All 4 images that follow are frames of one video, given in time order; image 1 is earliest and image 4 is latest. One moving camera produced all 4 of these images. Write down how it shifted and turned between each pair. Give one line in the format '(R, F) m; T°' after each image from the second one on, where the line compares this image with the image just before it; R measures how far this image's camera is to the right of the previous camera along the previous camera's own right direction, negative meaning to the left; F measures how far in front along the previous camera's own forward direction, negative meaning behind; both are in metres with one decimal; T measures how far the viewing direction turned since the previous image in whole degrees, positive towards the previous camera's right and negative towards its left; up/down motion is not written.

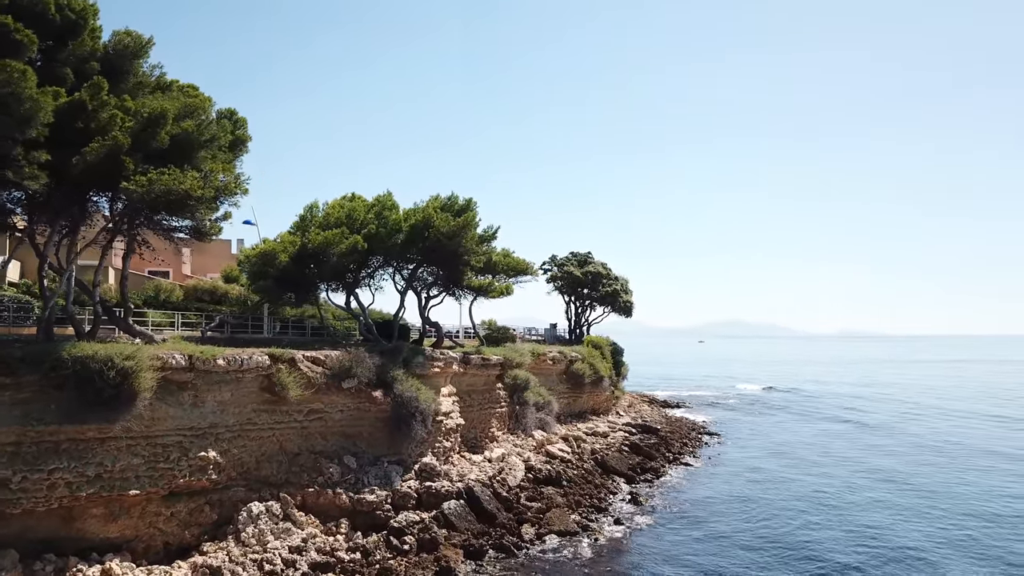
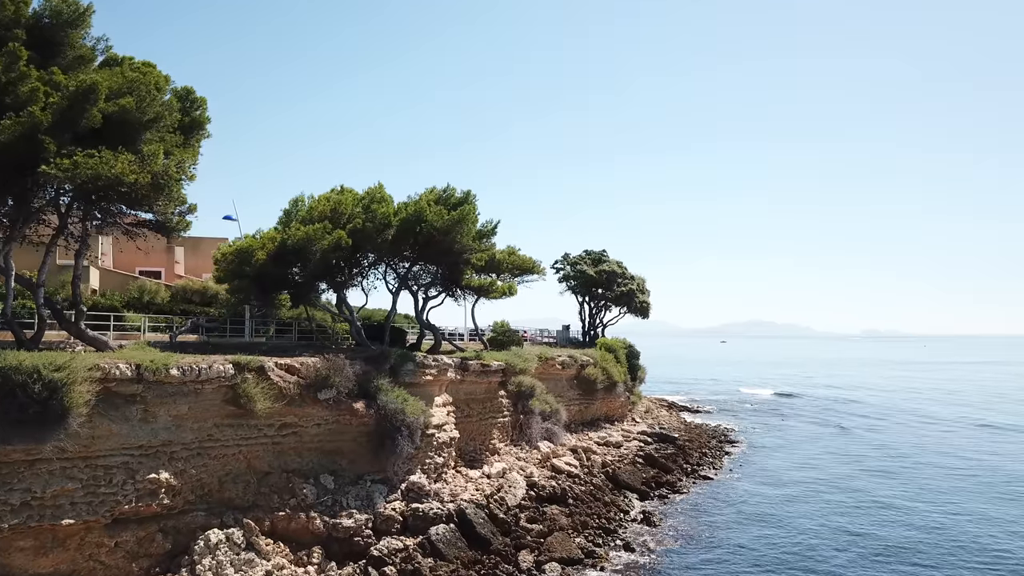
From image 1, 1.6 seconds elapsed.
(+0.7, +2.2) m; -2°
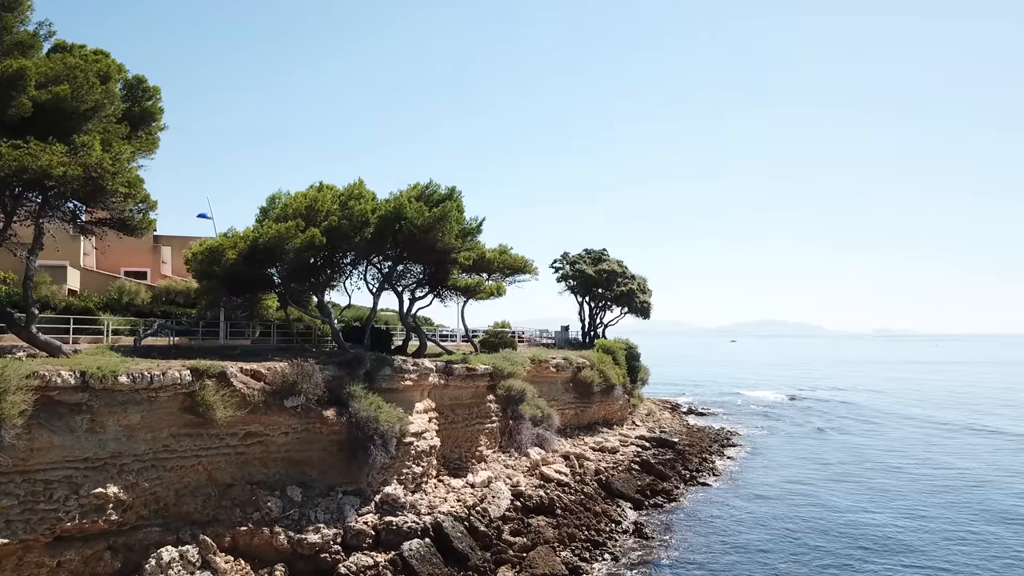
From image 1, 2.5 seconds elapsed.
(+0.8, +1.1) m; -1°
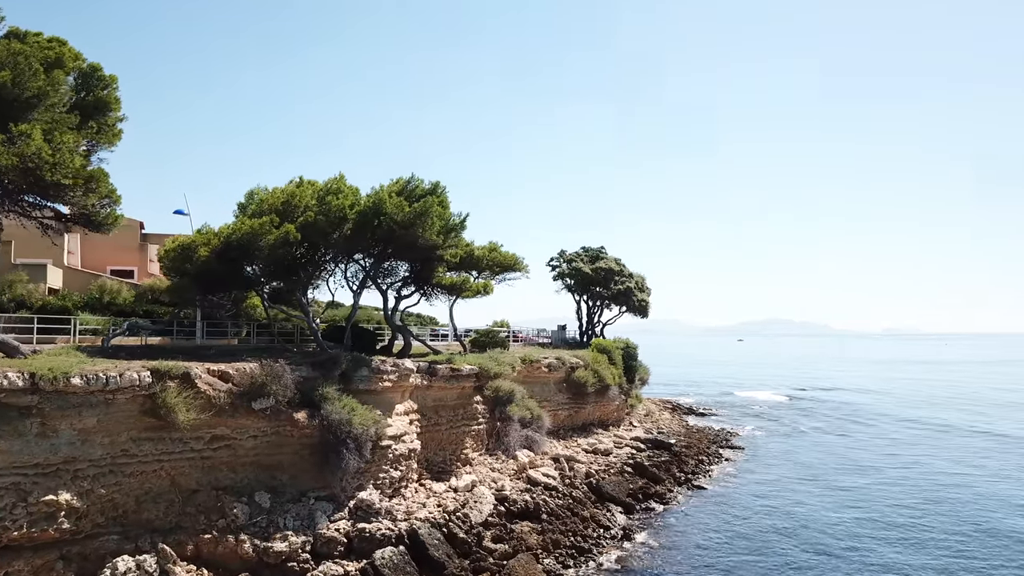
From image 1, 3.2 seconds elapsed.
(+0.7, +0.7) m; 0°
